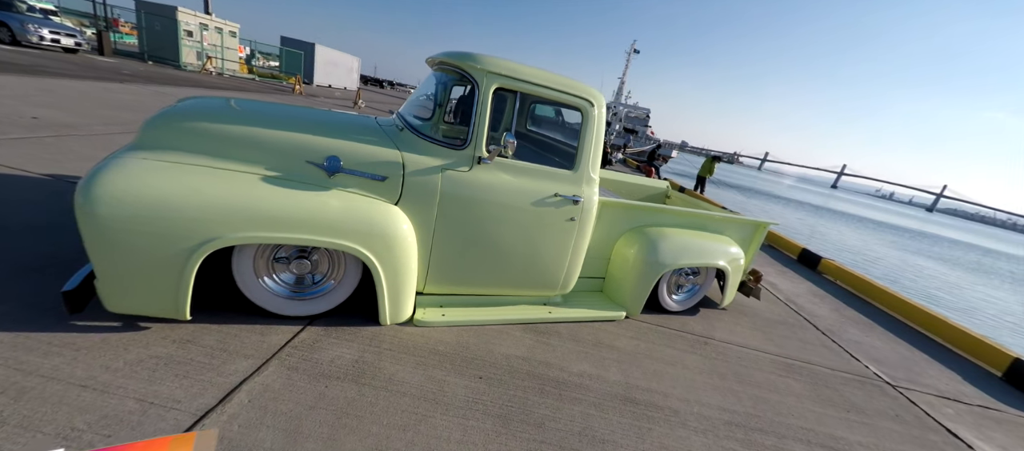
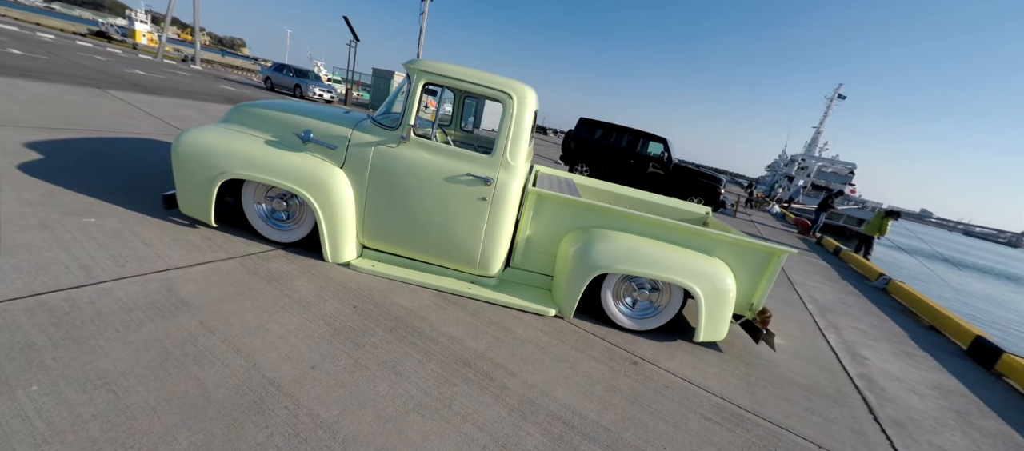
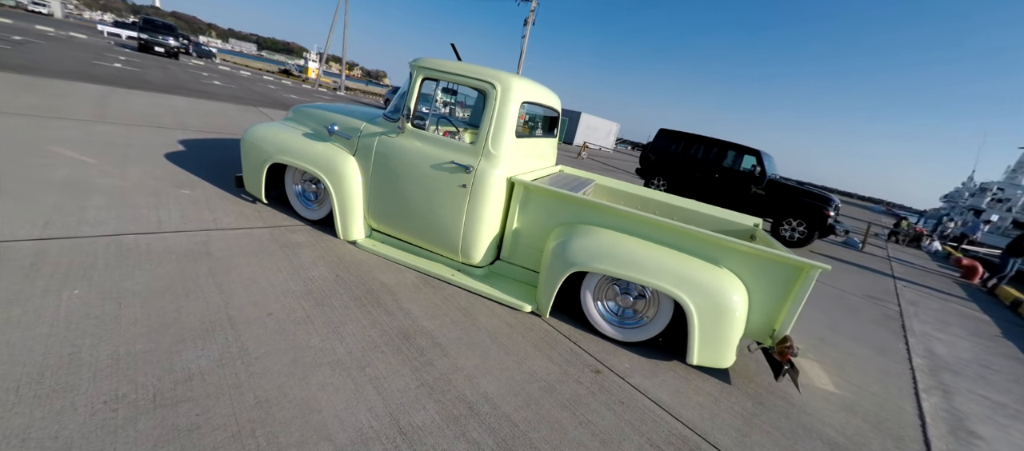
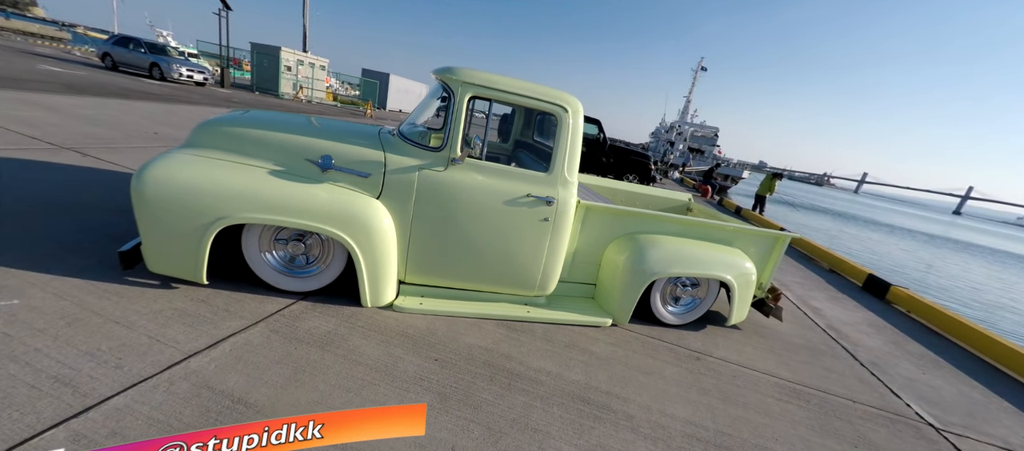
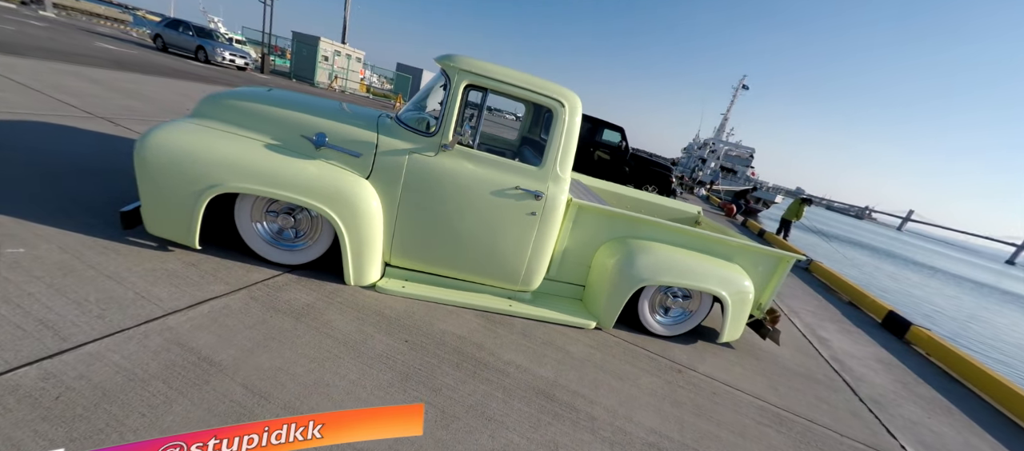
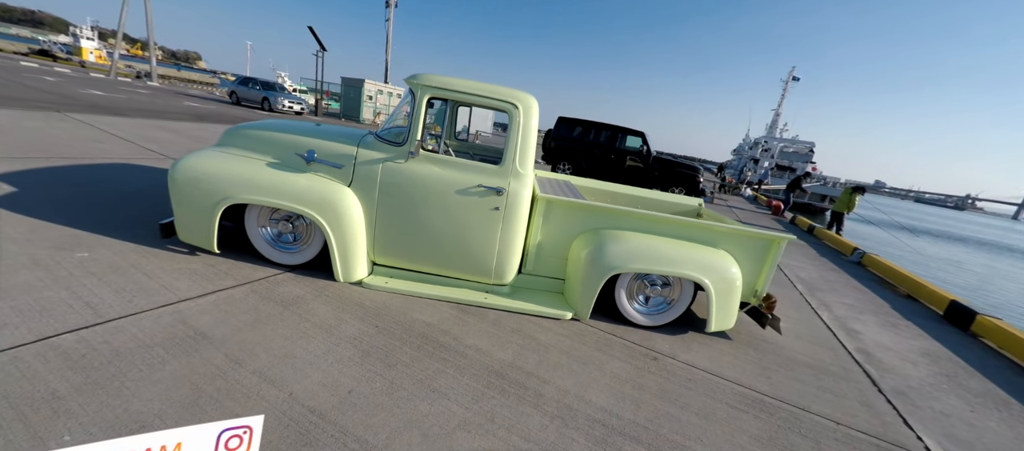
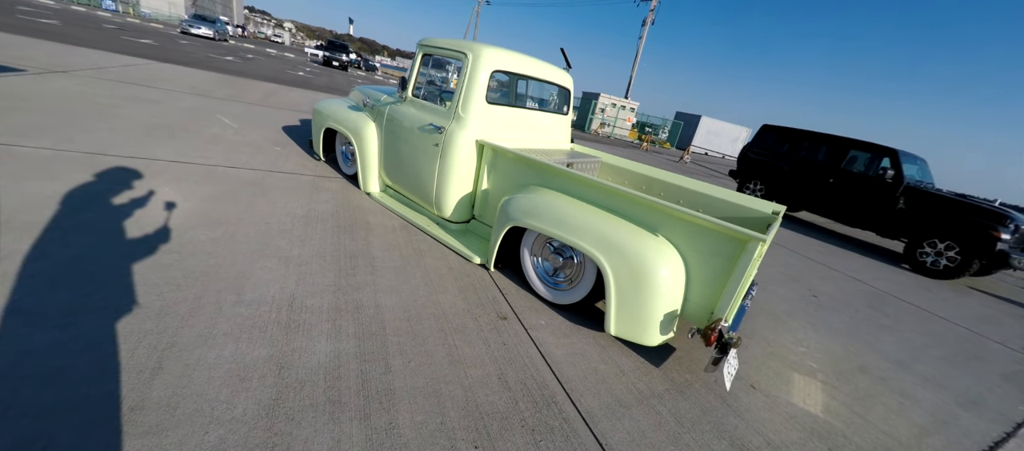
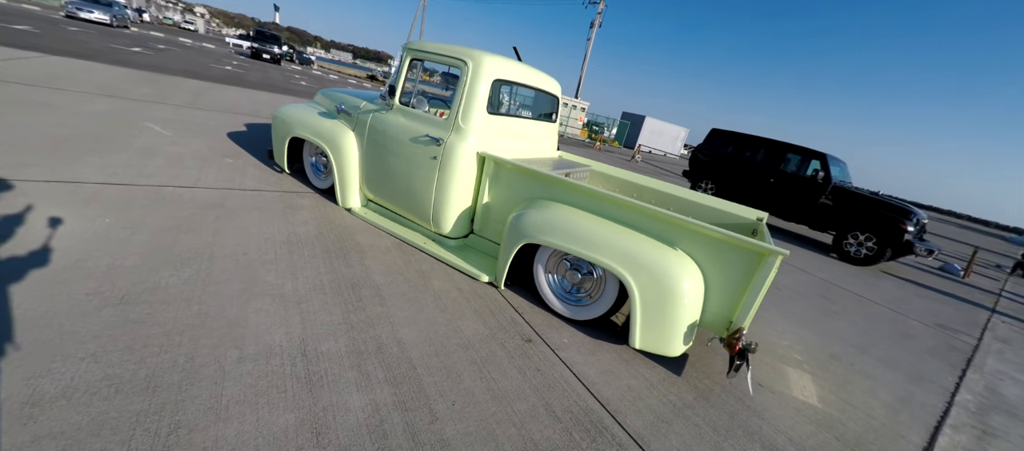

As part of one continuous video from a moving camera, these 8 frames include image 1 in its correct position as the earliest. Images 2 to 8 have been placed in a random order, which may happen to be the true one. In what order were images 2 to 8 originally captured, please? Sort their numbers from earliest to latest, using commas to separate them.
4, 5, 6, 2, 3, 8, 7
